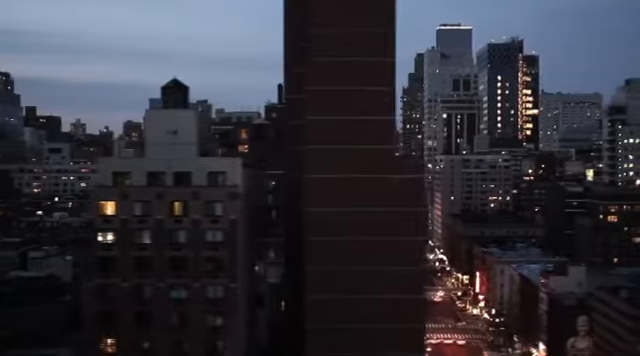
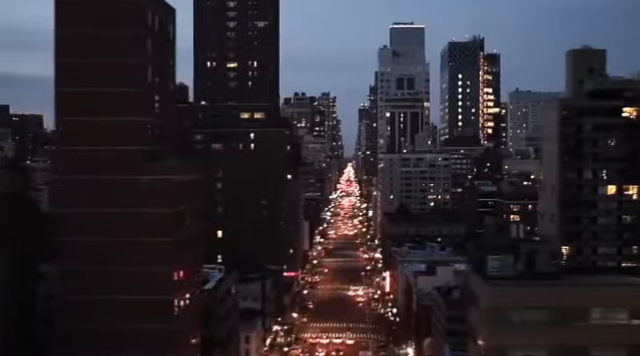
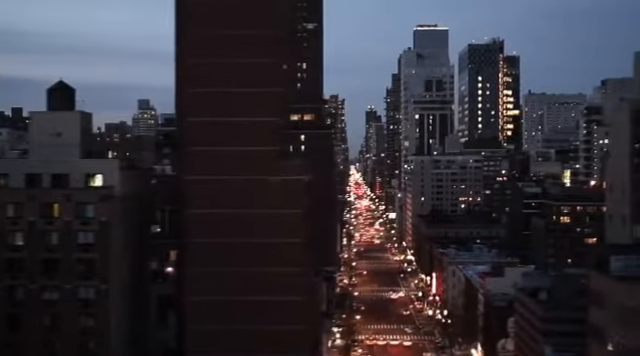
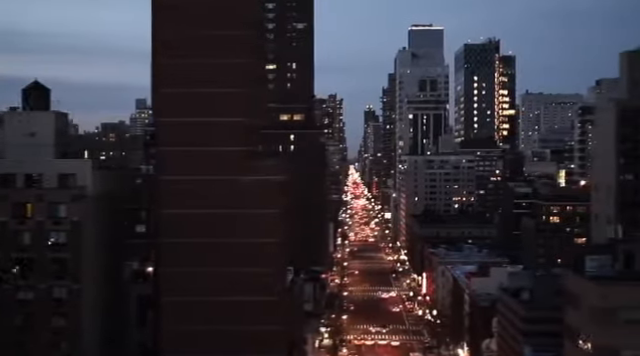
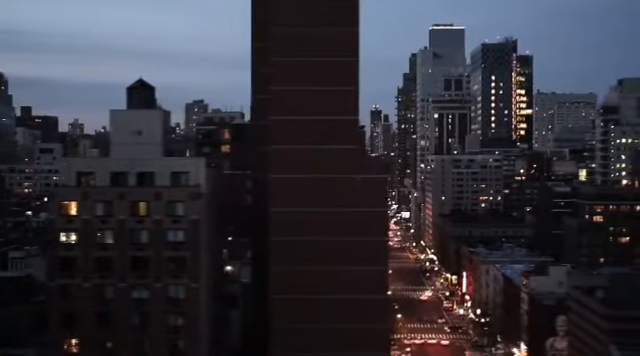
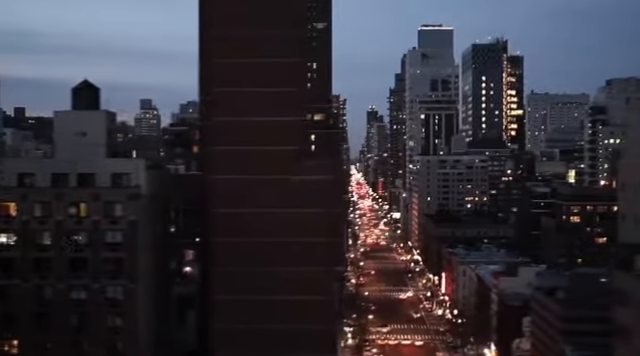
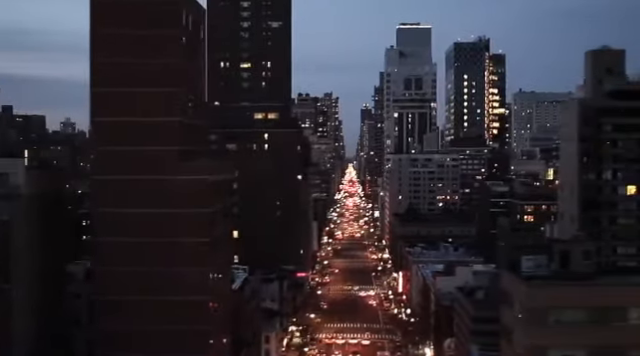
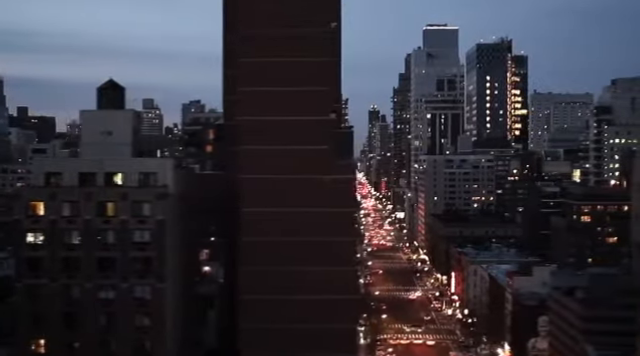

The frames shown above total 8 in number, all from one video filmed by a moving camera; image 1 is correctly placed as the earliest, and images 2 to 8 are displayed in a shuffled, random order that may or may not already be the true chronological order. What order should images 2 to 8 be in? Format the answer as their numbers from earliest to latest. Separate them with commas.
5, 8, 6, 3, 4, 7, 2
